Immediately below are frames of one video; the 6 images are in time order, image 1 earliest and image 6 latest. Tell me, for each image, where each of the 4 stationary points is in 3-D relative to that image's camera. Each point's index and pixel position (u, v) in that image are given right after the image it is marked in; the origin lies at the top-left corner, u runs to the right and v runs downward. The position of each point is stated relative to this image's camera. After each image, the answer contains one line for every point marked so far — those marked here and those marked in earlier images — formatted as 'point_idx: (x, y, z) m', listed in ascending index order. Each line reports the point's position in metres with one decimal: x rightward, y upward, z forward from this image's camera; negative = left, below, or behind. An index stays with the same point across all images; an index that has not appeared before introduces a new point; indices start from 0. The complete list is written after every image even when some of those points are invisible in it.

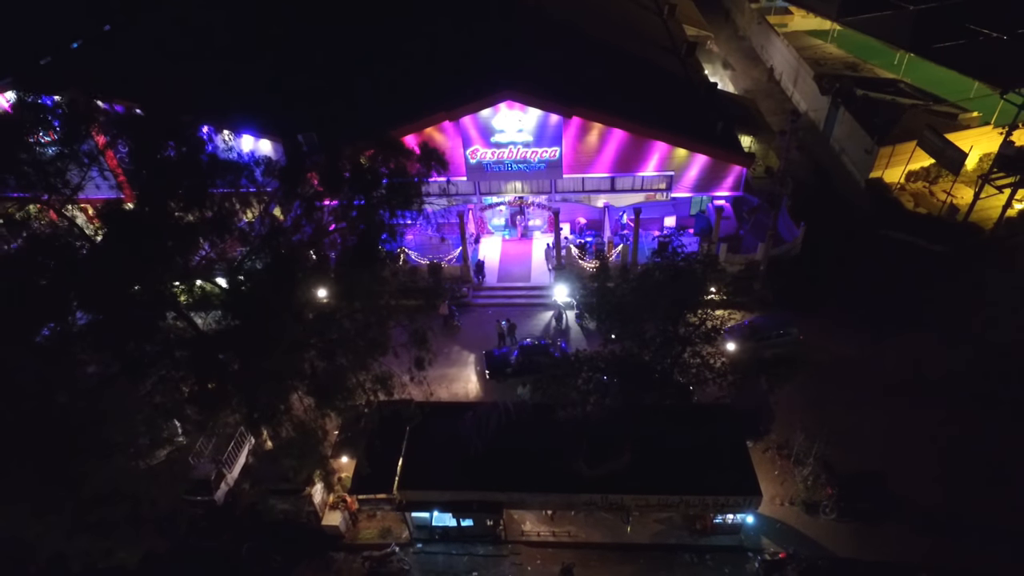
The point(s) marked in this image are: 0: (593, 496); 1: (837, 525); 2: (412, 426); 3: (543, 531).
0: (+2.2, -5.5, +15.6) m
1: (+9.5, -6.9, +16.9) m
2: (-3.0, -4.1, +17.5) m
3: (+1.0, -7.1, +17.4) m
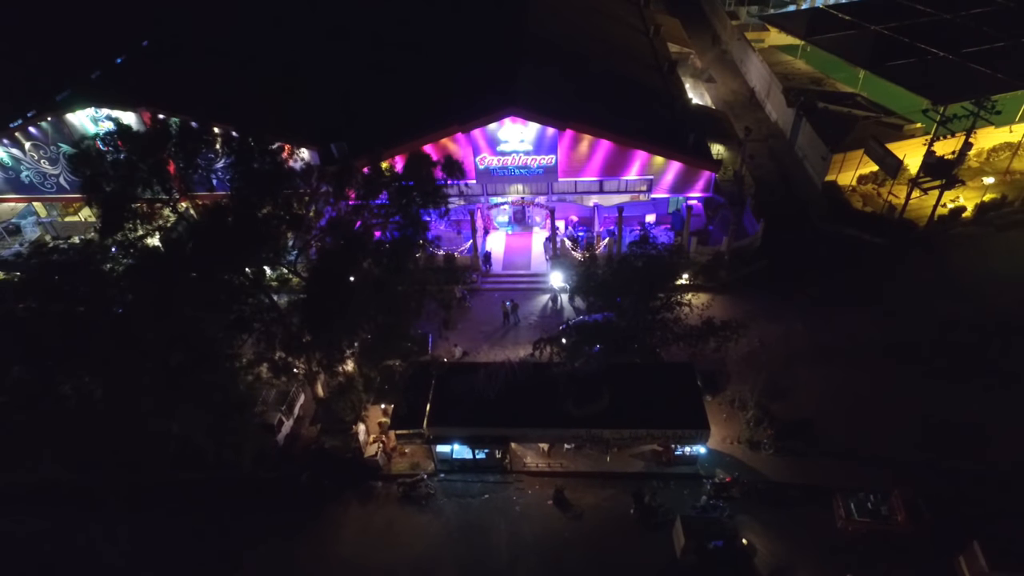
0: (+2.4, -4.8, +20.0) m
1: (+9.6, -6.2, +21.3) m
2: (-2.8, -3.4, +21.9) m
3: (+1.1, -6.5, +21.8) m
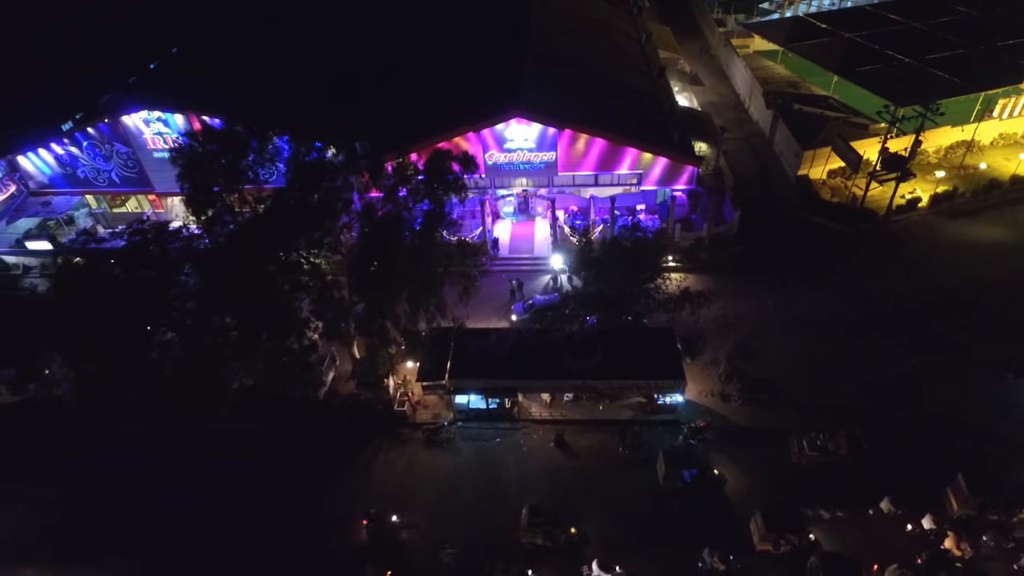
0: (+2.7, -3.8, +23.8) m
1: (+9.9, -5.2, +25.1) m
2: (-2.5, -2.4, +25.7) m
3: (+1.4, -5.4, +25.5) m
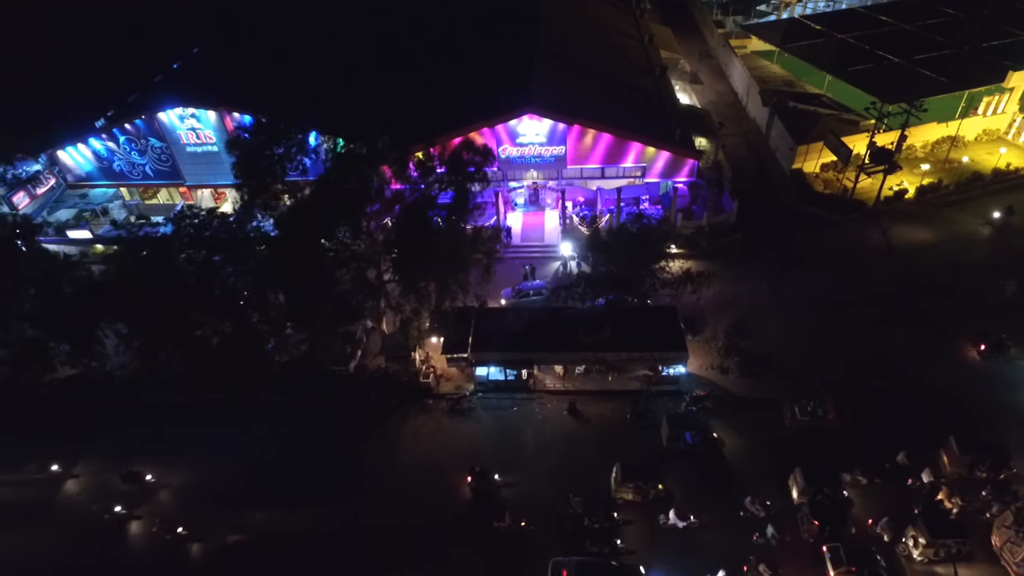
0: (+3.4, -2.9, +26.0) m
1: (+10.7, -4.3, +27.3) m
2: (-1.8, -1.5, +27.9) m
3: (+2.2, -4.6, +27.8) m
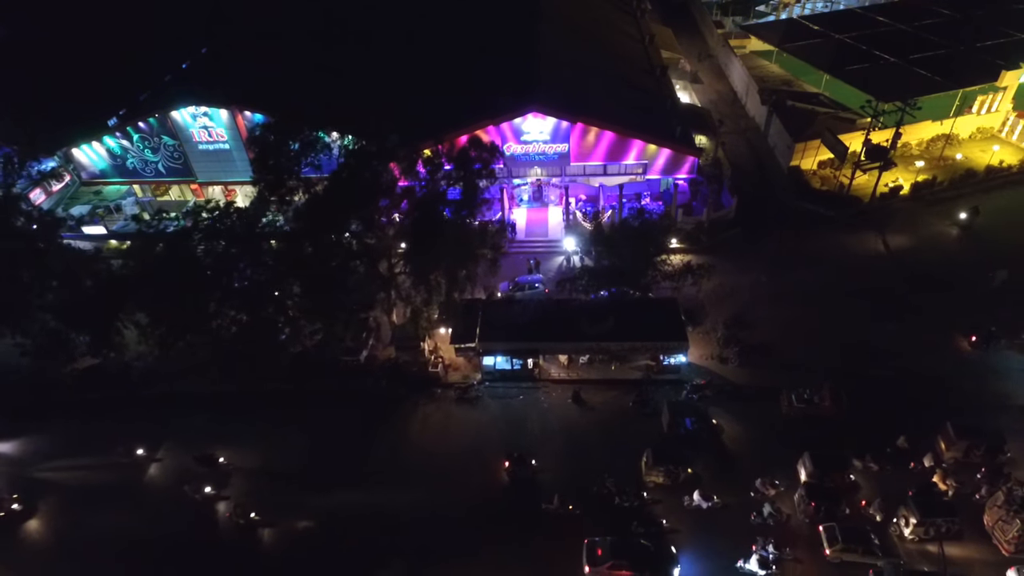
0: (+3.7, -2.5, +26.9) m
1: (+11.0, -3.9, +28.2) m
2: (-1.5, -1.1, +28.8) m
3: (+2.5, -4.2, +28.6) m
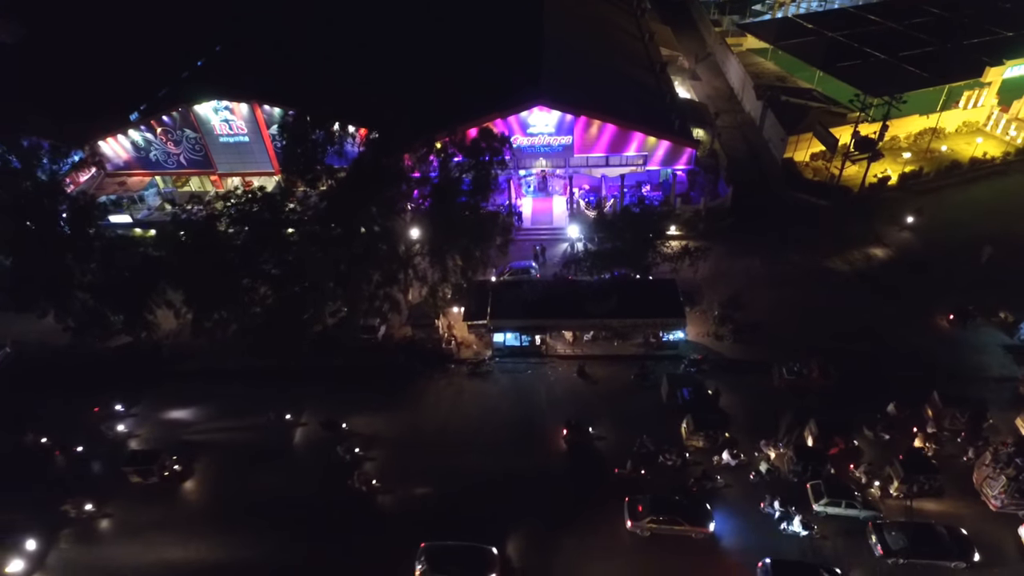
0: (+4.2, -1.6, +28.7) m
1: (+11.4, -3.0, +30.1) m
2: (-1.0, -0.2, +30.6) m
3: (+2.9, -3.2, +30.5) m
